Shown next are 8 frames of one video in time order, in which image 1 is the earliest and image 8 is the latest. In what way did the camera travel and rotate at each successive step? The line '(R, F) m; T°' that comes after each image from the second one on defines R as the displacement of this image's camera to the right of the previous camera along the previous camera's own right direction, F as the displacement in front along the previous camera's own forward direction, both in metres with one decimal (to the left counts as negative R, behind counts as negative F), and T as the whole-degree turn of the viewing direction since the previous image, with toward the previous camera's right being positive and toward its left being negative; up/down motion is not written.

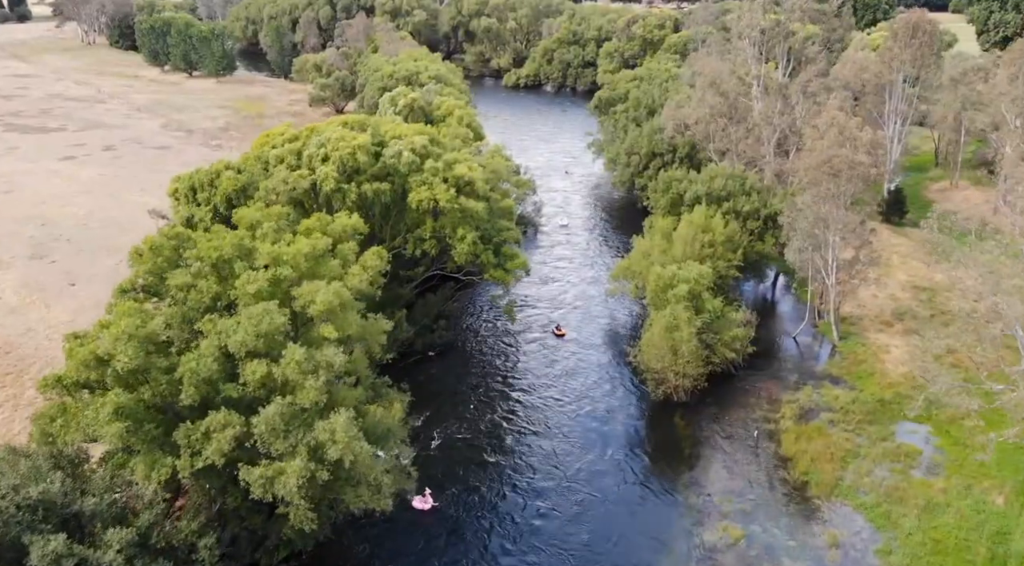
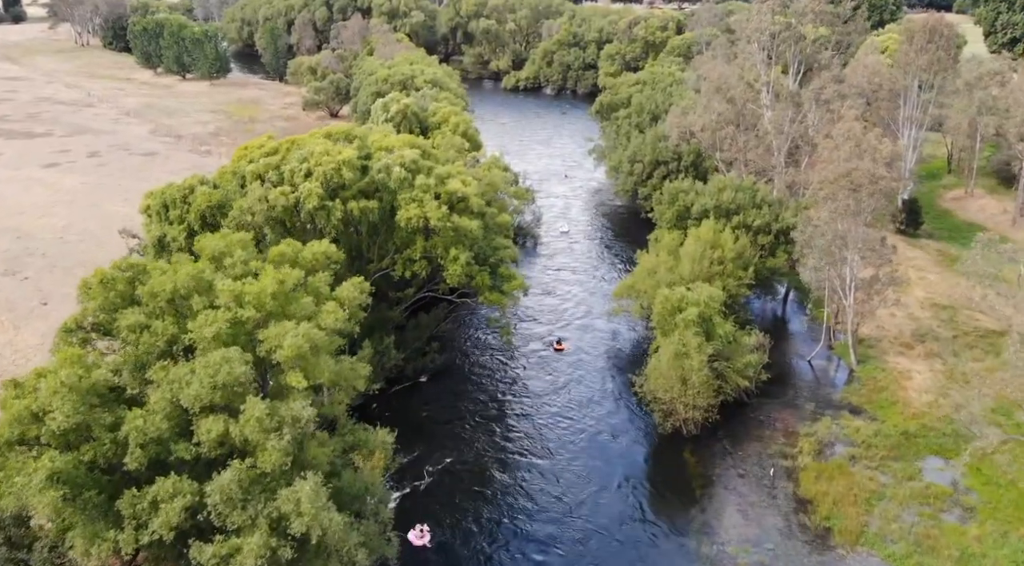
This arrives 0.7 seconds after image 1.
(+0.2, +3.9) m; 0°
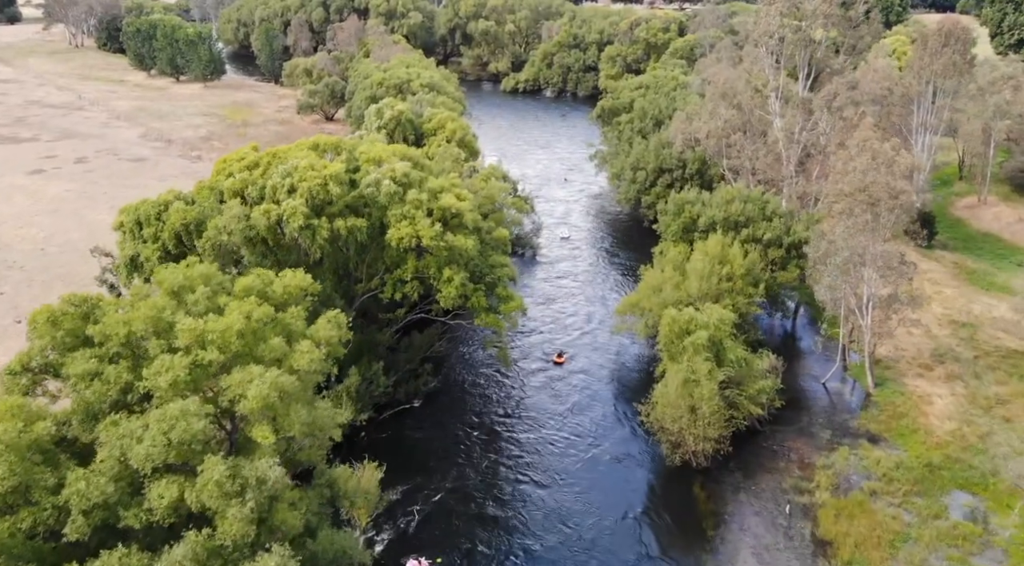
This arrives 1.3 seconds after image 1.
(+0.1, +3.3) m; 0°
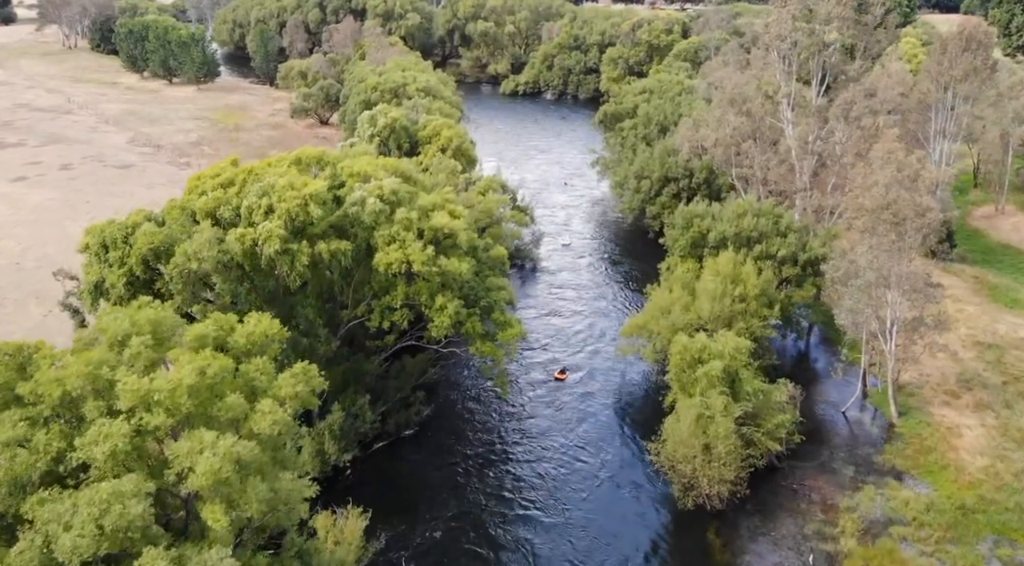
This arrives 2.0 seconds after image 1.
(+0.1, +3.8) m; 0°
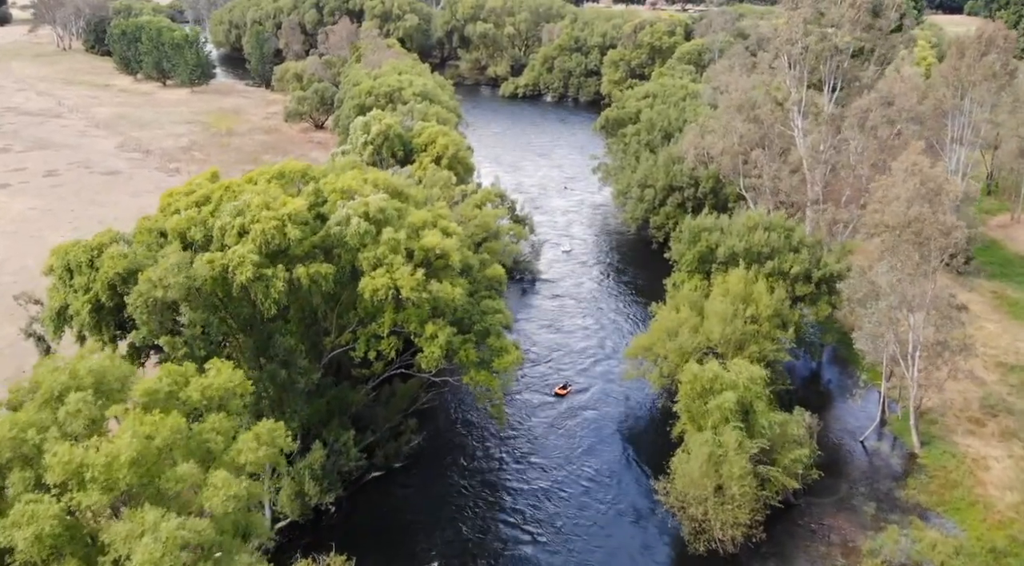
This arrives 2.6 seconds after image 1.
(+0.1, +3.3) m; 0°
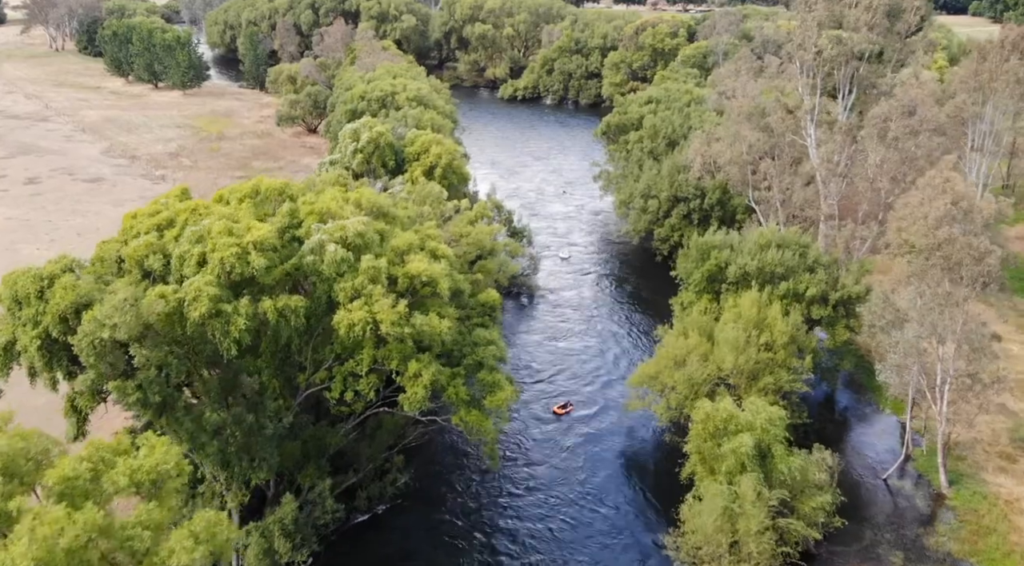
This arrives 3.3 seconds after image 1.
(+0.2, +3.9) m; 0°
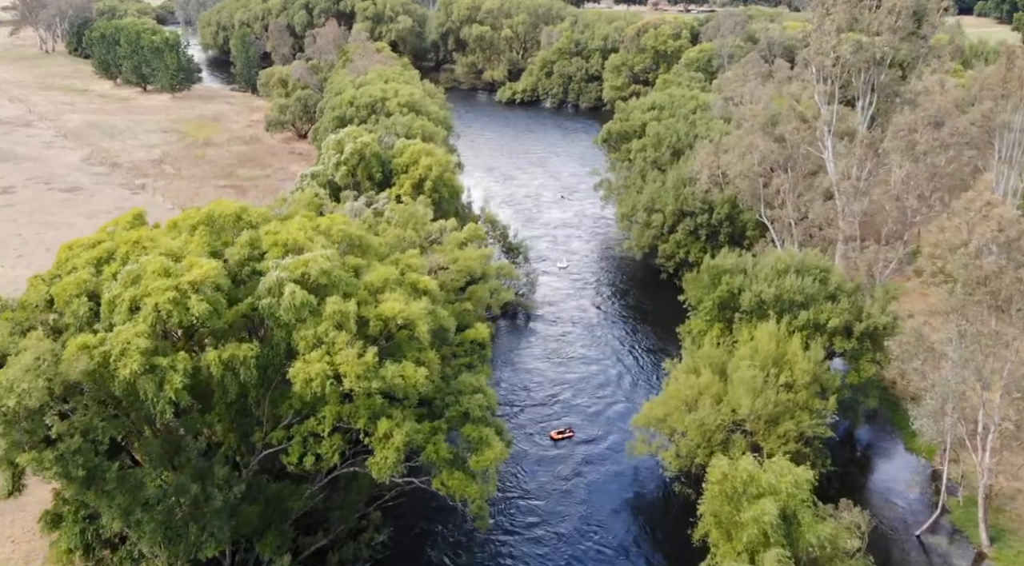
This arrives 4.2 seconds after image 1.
(+0.4, +4.9) m; 0°
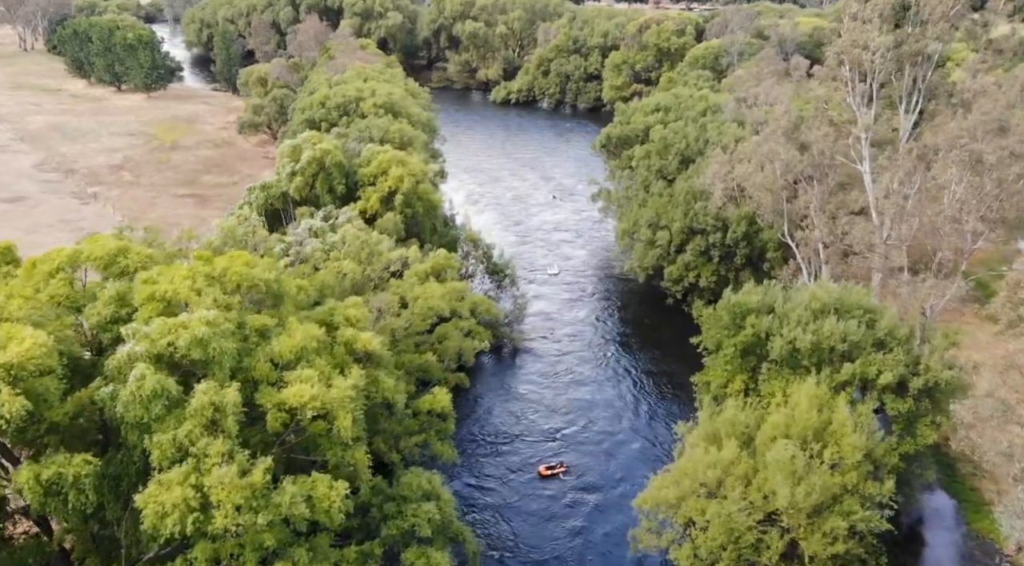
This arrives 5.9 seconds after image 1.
(+1.0, +9.5) m; 0°
